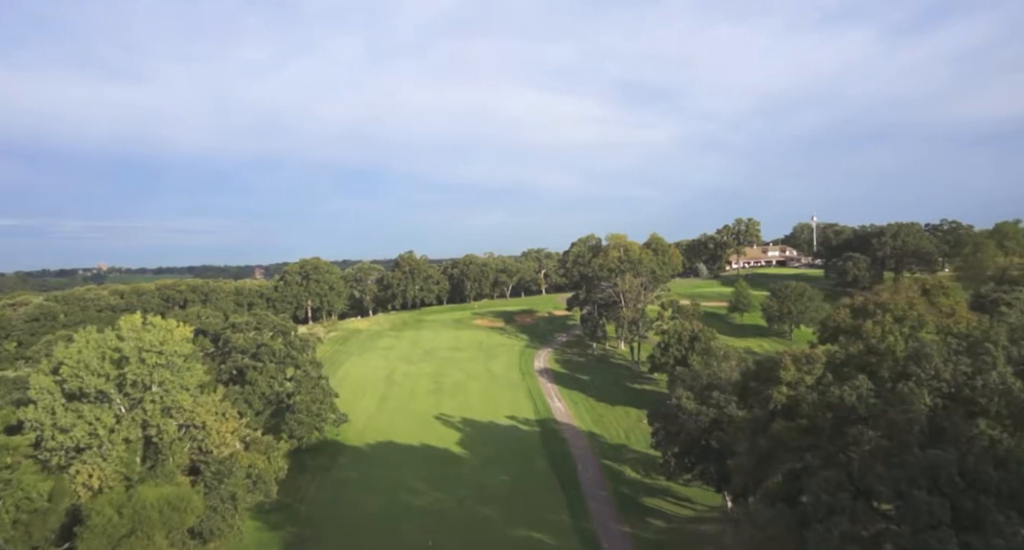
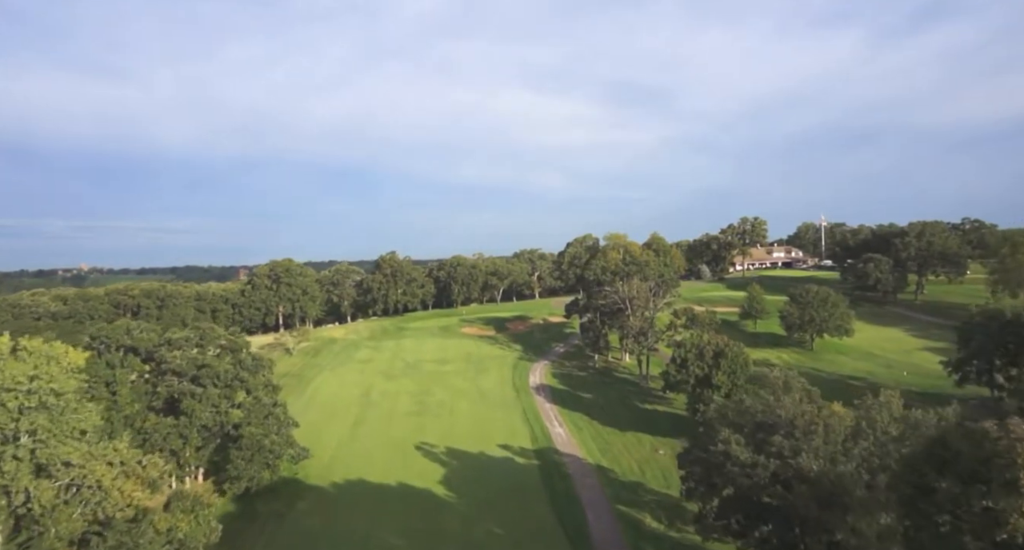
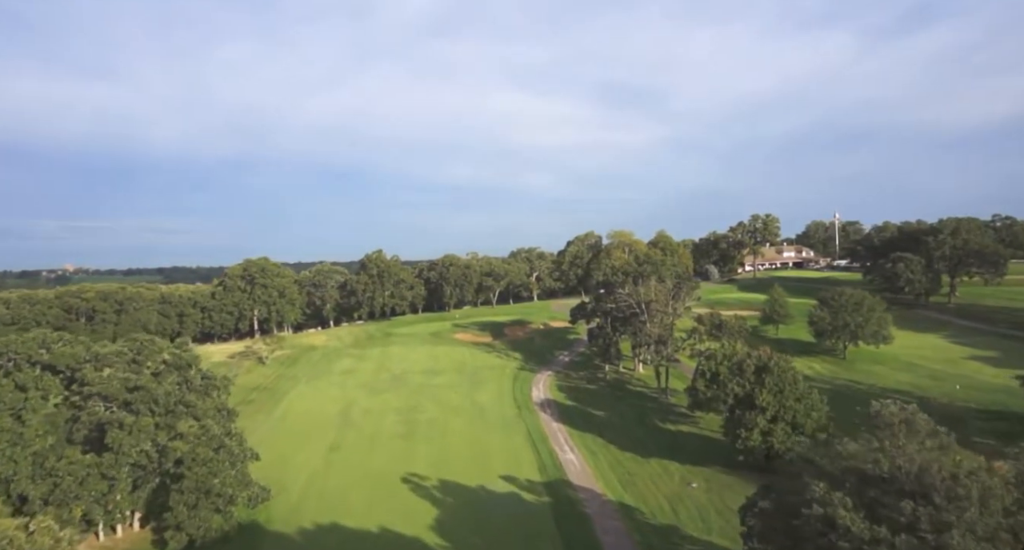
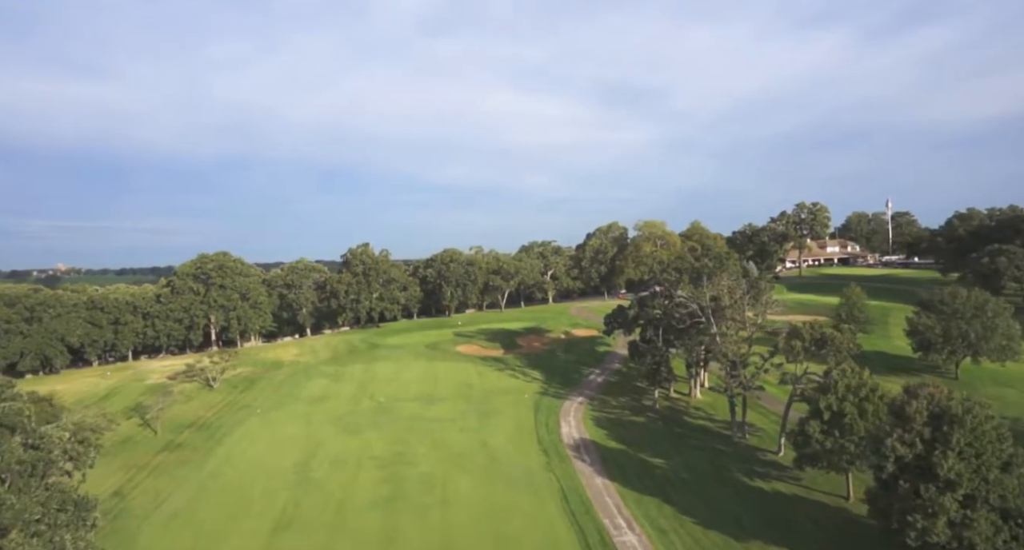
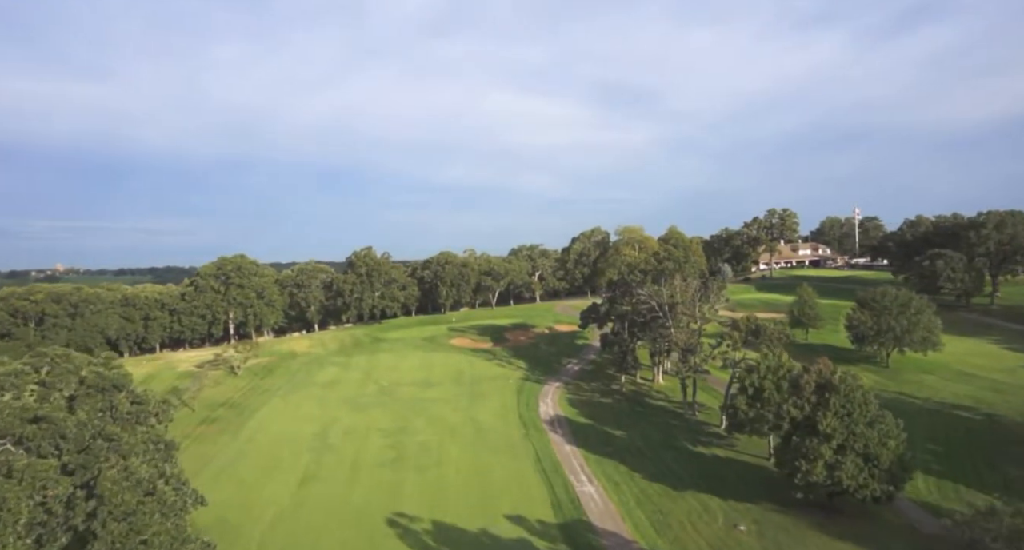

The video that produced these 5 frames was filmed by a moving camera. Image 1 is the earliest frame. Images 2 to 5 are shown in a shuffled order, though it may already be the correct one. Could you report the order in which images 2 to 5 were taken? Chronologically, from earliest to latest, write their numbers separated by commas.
2, 3, 5, 4
